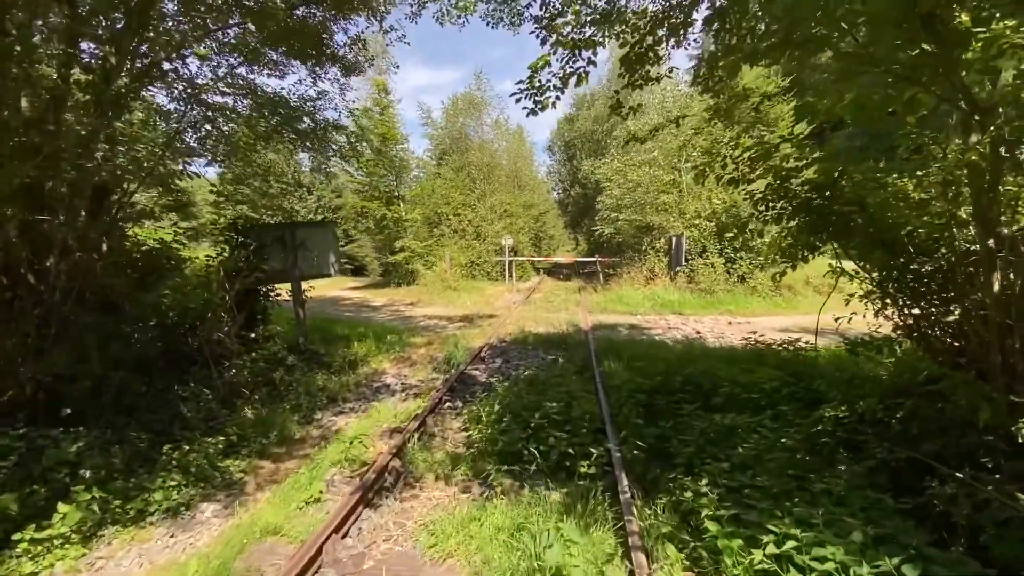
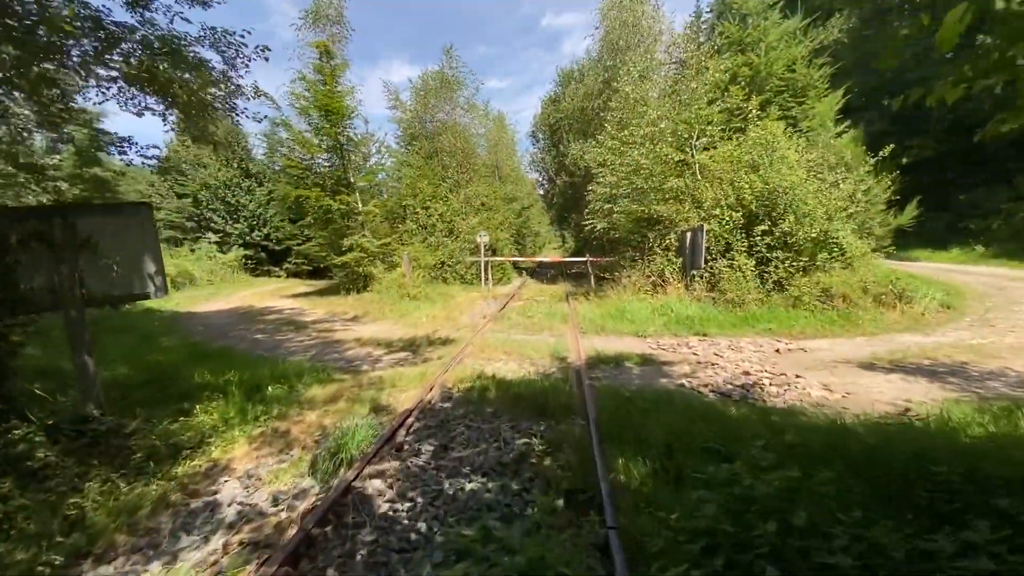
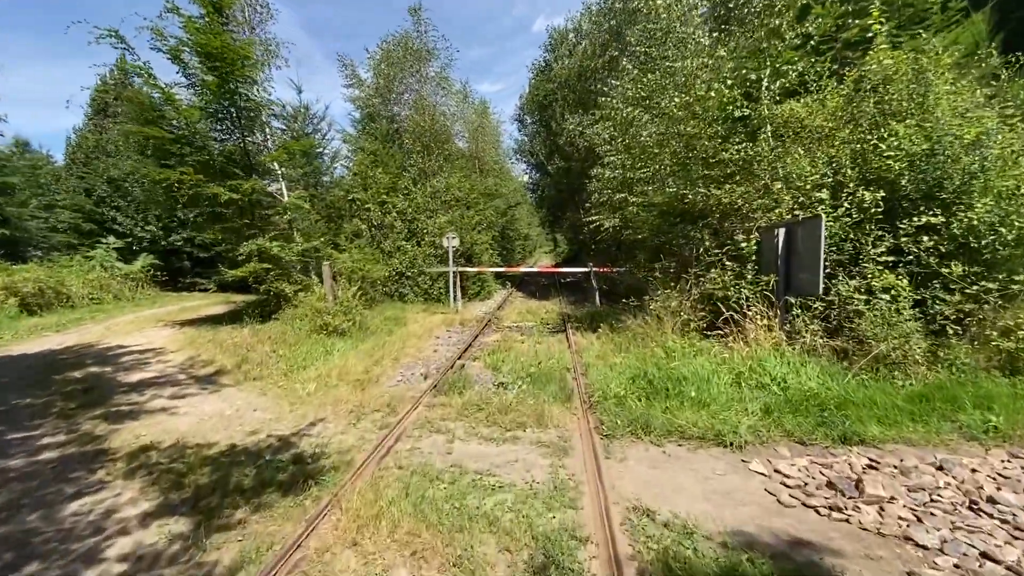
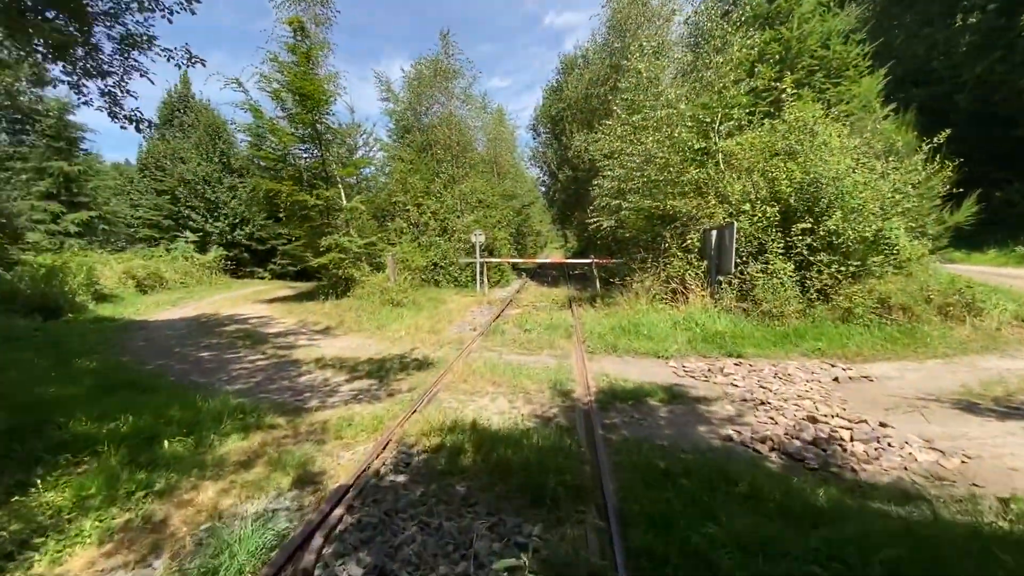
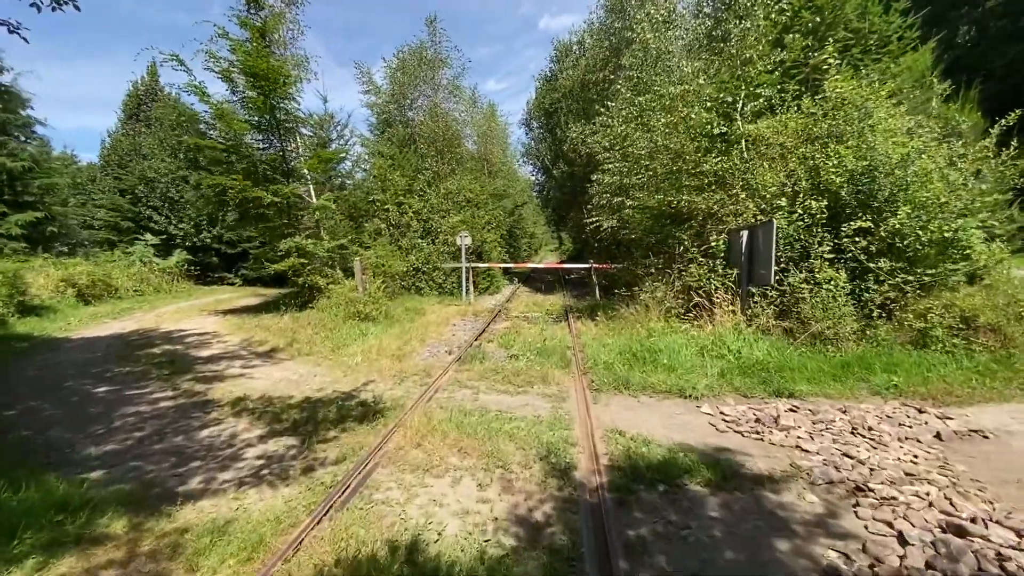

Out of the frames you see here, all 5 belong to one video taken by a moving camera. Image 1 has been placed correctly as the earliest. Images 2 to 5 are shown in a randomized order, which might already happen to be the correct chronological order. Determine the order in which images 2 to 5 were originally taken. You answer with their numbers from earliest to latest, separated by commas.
2, 4, 5, 3
